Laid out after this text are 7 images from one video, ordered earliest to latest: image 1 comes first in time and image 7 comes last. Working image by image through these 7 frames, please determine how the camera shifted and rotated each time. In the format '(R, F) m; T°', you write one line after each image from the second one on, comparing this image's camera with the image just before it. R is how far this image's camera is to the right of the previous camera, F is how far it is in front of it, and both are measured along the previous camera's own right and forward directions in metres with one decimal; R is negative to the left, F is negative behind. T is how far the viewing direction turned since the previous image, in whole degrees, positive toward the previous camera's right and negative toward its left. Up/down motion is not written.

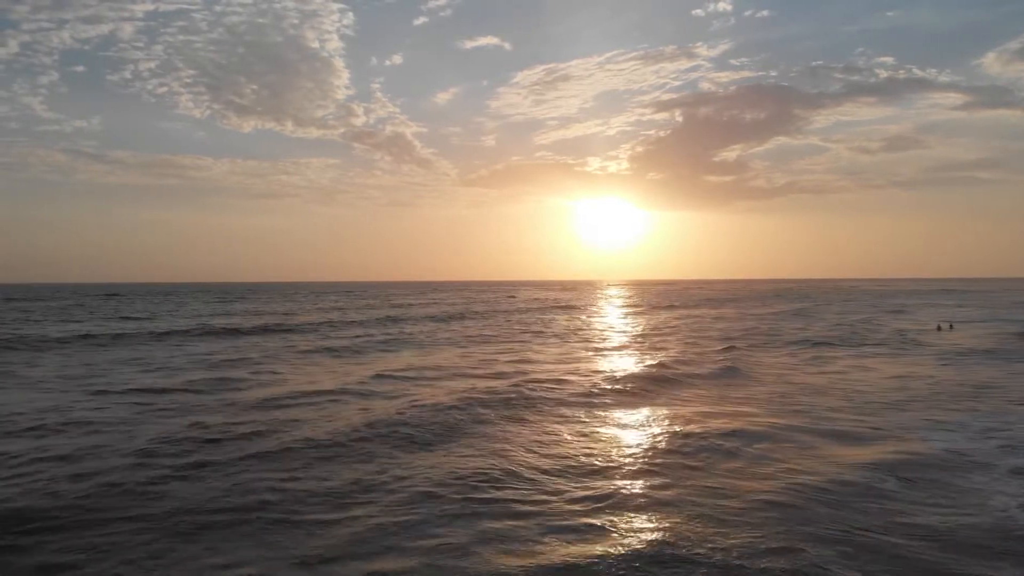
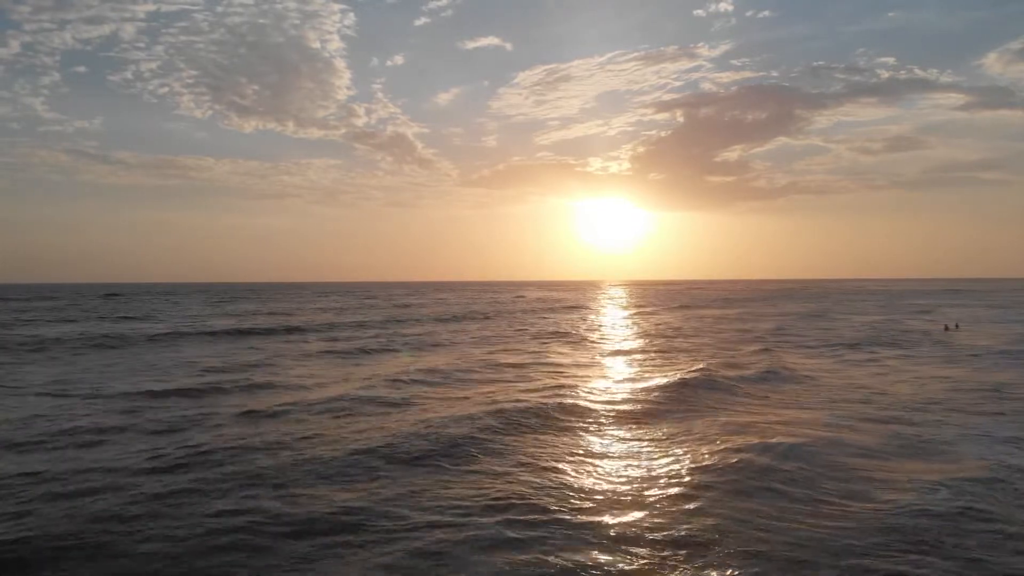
(-0.3, +0.3) m; 0°
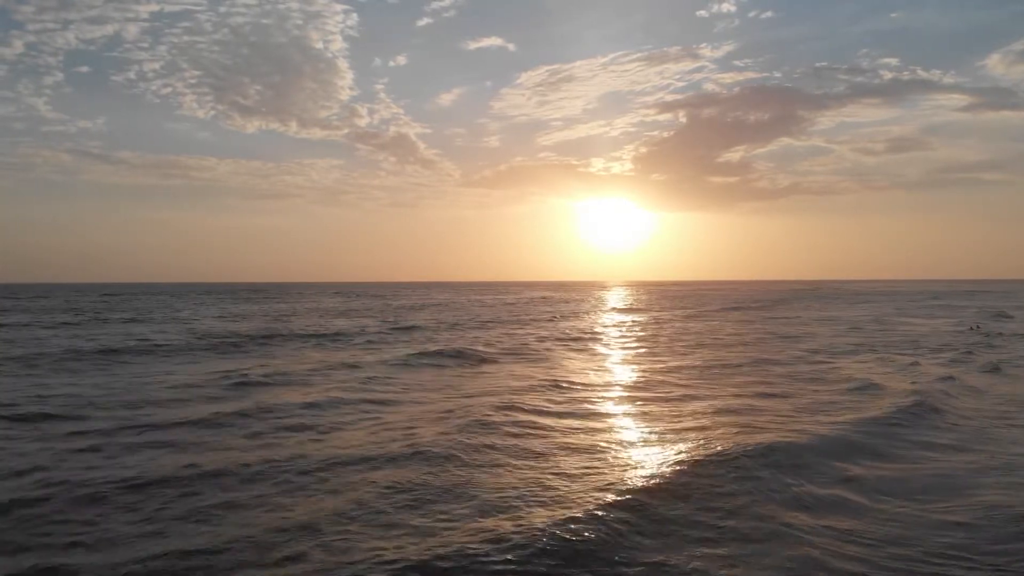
(-0.8, +1.4) m; 0°
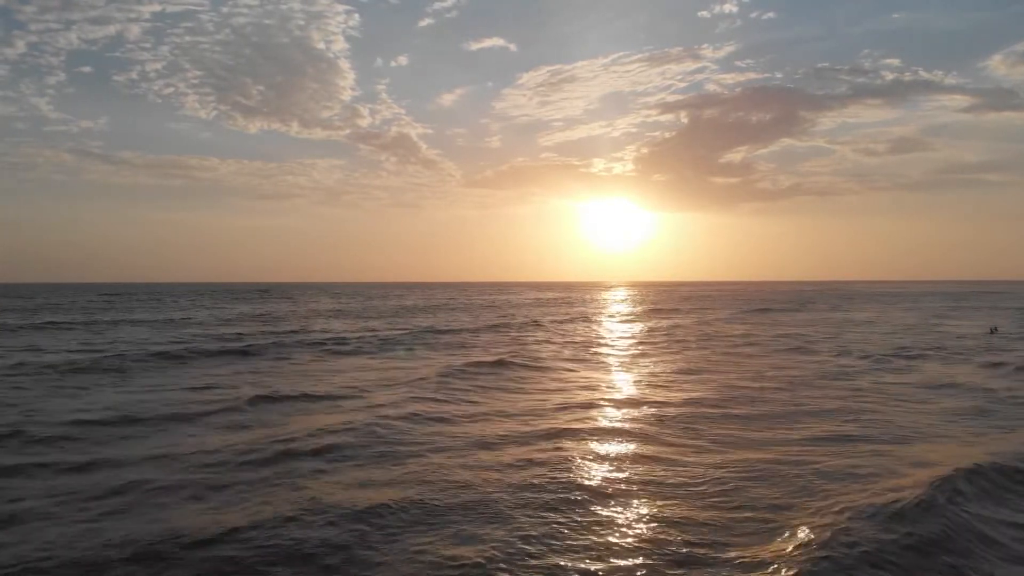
(-0.6, +1.6) m; 0°
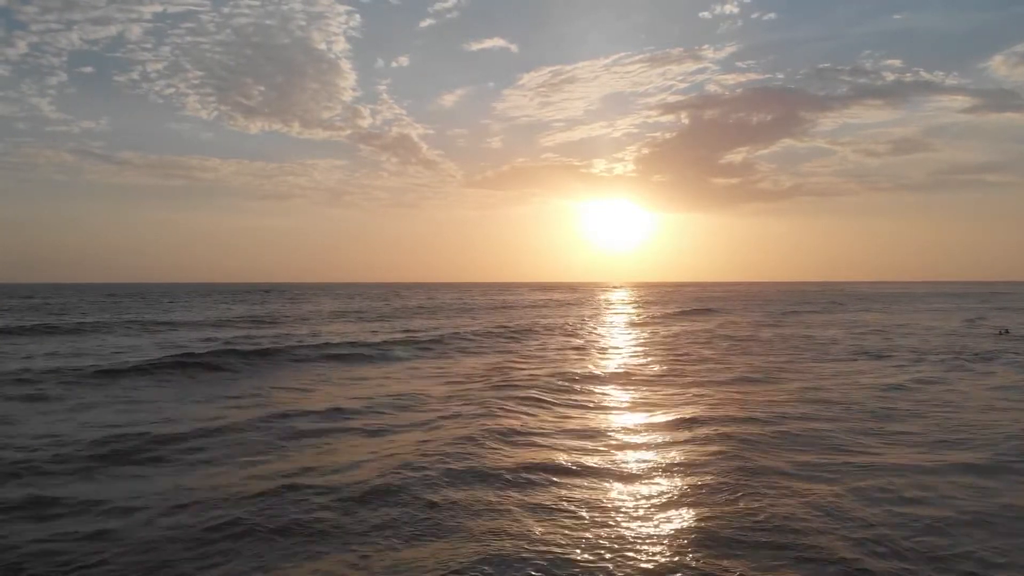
(-0.4, +0.9) m; 0°
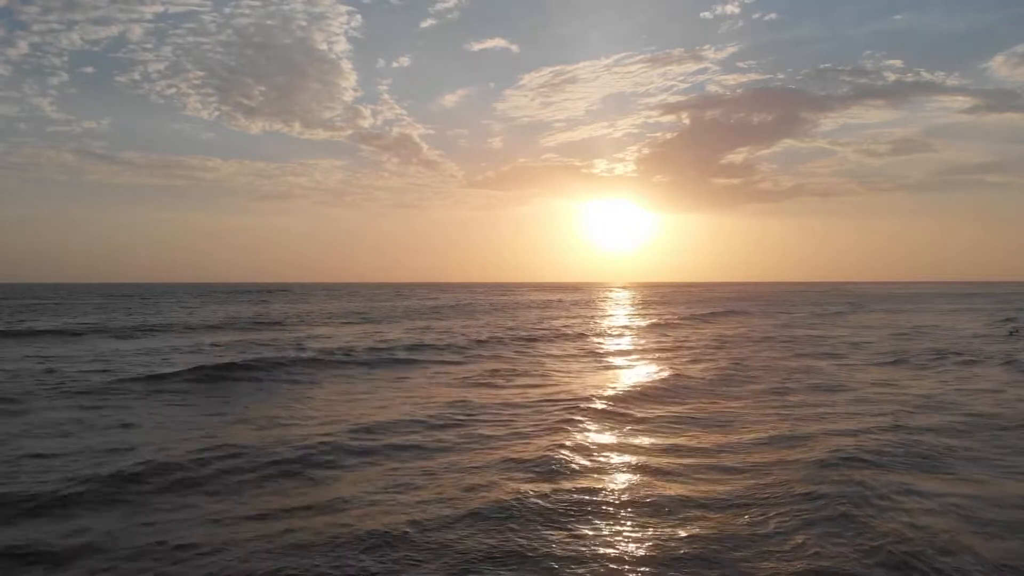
(-1.0, -0.3) m; 0°
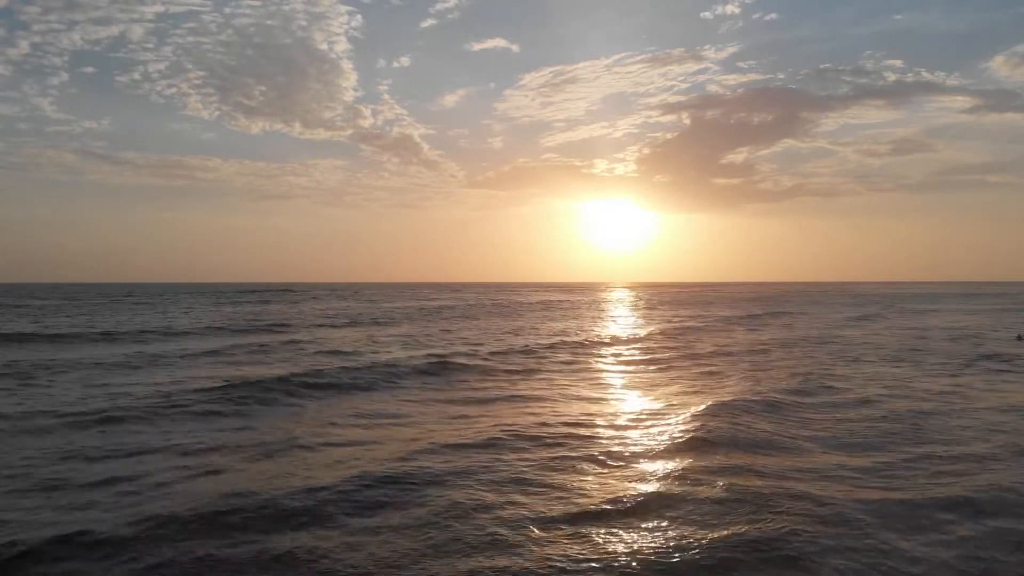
(-1.2, +1.2) m; 0°
